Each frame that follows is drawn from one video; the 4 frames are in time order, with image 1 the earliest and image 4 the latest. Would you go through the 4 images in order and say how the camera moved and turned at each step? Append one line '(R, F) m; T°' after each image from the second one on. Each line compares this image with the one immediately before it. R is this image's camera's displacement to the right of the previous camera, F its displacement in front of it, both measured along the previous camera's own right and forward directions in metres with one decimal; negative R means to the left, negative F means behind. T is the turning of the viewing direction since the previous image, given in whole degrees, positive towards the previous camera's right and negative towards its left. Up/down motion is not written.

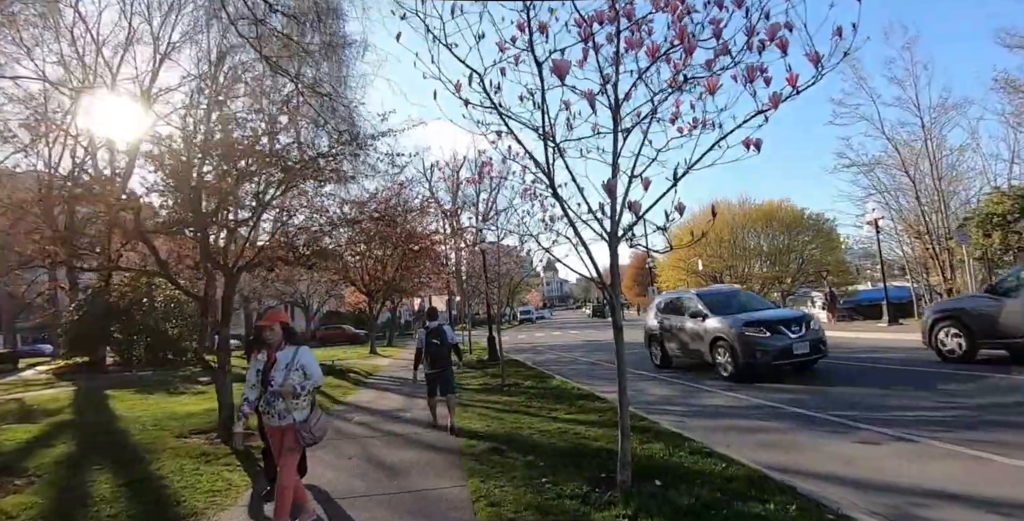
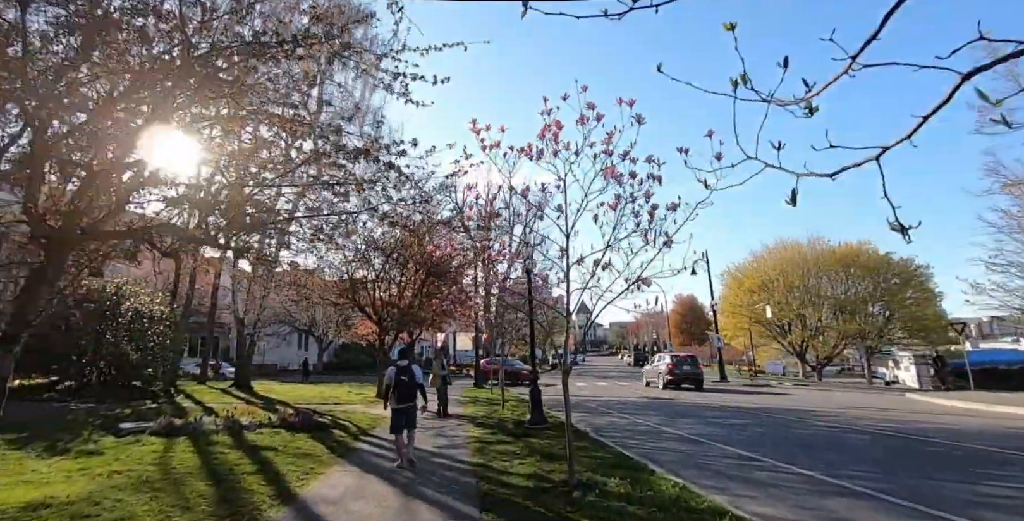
(-0.7, +4.3) m; -3°
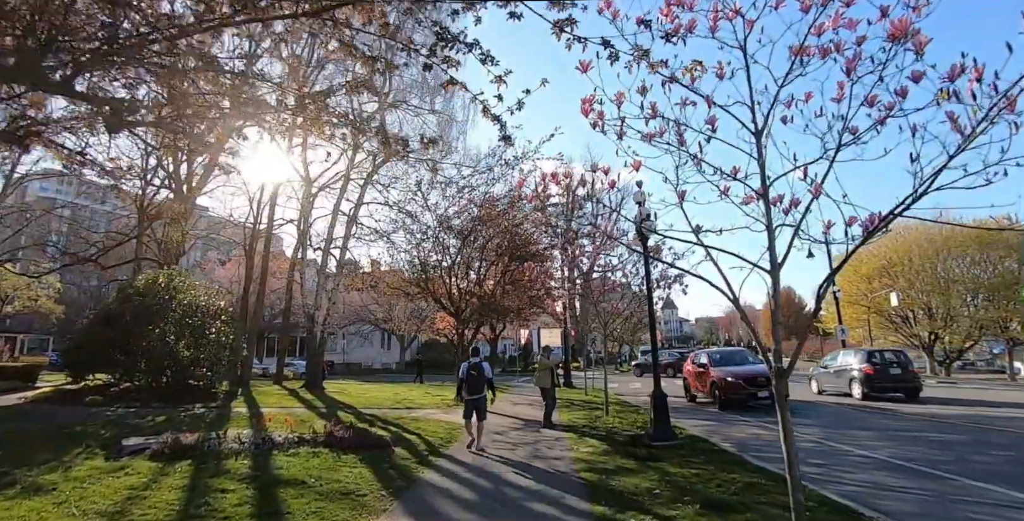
(-0.6, +3.2) m; -9°
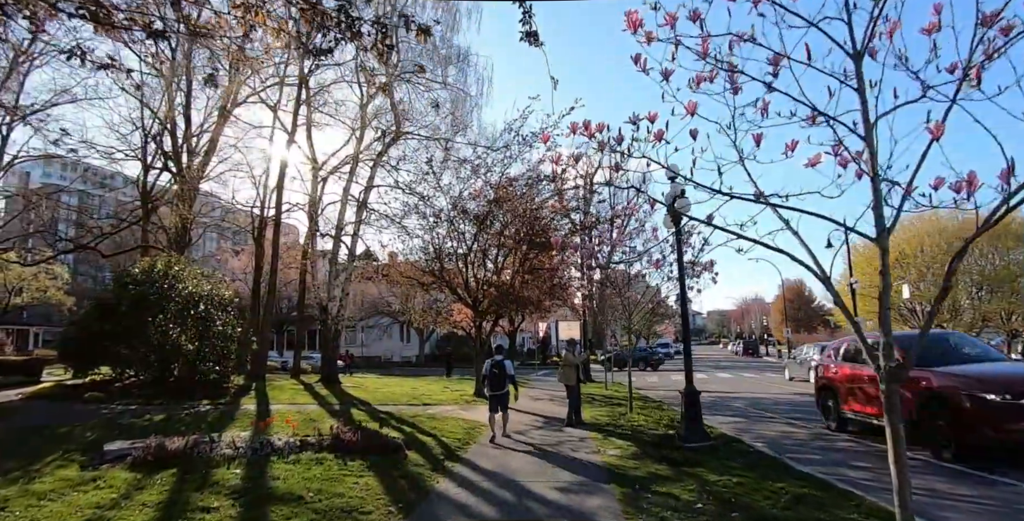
(-0.1, +0.9) m; -2°
